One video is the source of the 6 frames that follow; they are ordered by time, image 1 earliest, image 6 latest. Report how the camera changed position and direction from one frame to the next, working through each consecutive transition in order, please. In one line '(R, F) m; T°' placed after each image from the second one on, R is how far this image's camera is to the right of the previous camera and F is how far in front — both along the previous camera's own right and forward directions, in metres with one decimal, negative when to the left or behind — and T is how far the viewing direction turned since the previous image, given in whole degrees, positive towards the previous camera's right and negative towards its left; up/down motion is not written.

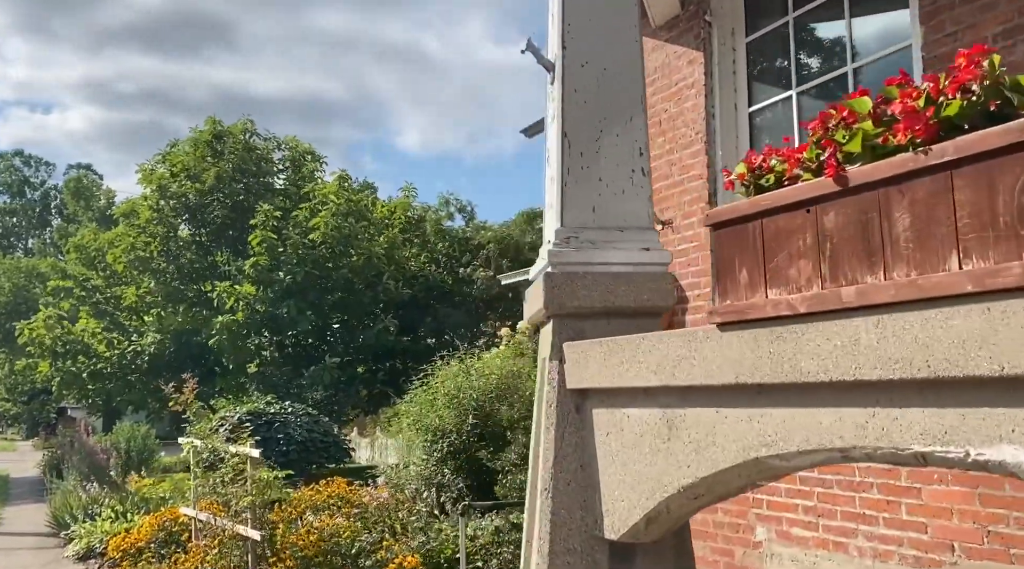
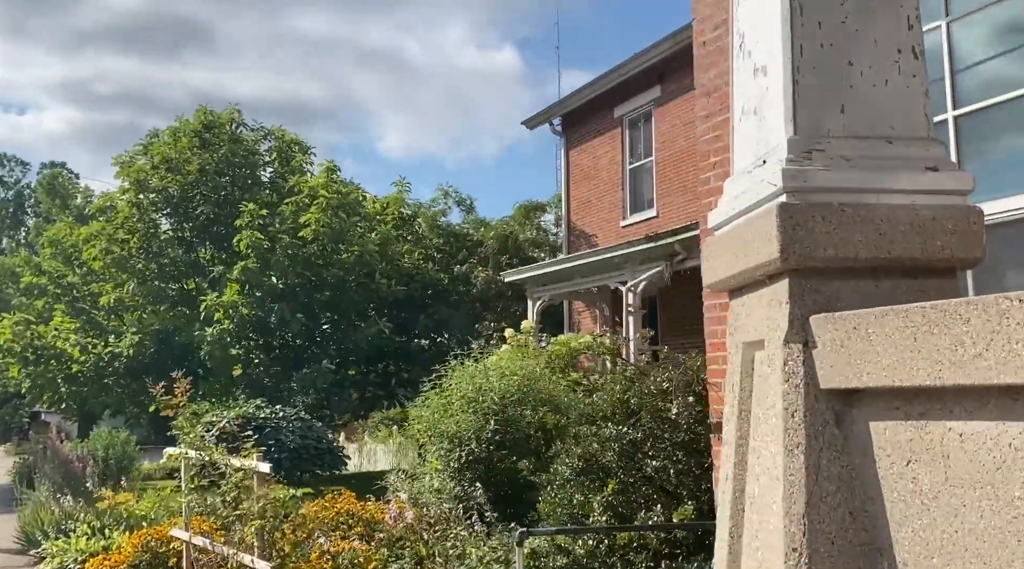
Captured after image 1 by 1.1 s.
(-0.4, +0.8) m; +1°
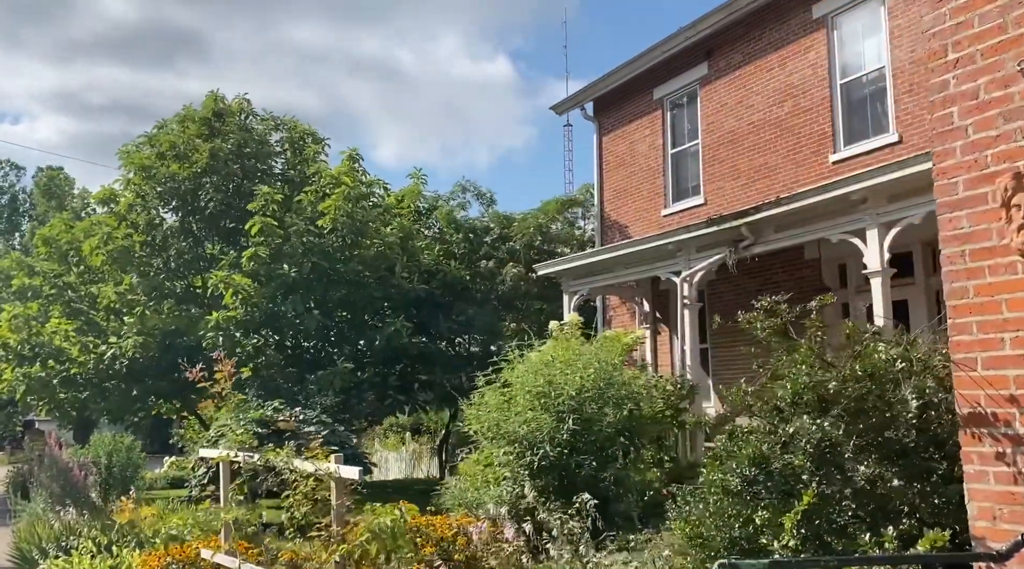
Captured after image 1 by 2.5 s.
(-0.6, +1.1) m; 0°
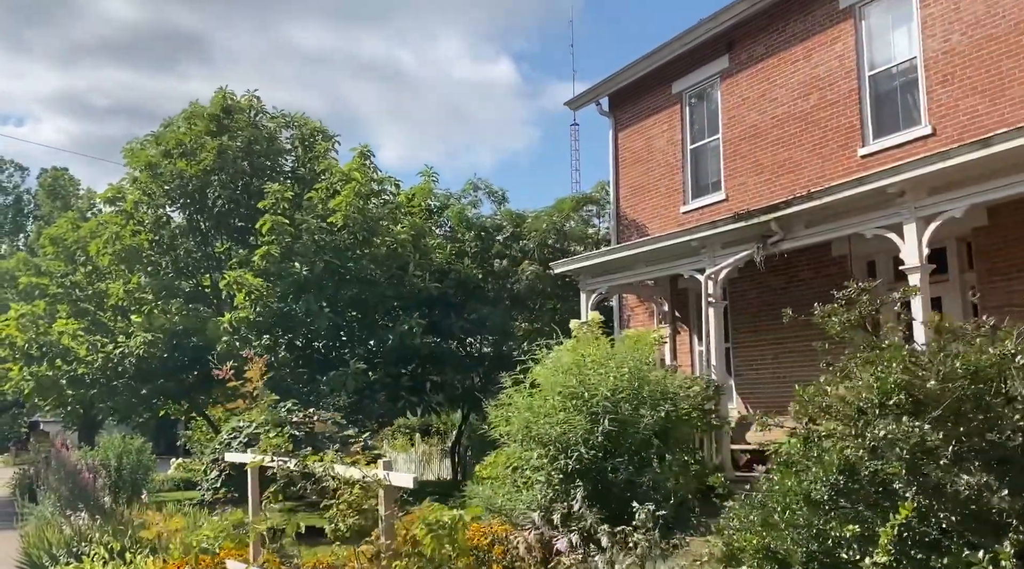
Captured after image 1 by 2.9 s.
(-0.2, +0.3) m; 0°
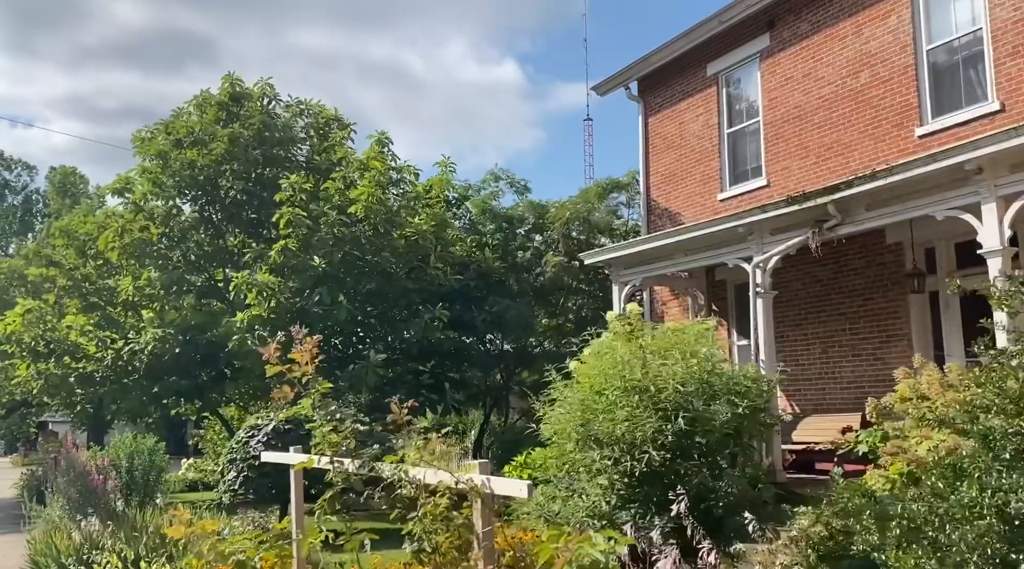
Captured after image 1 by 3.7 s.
(-0.3, +0.7) m; 0°
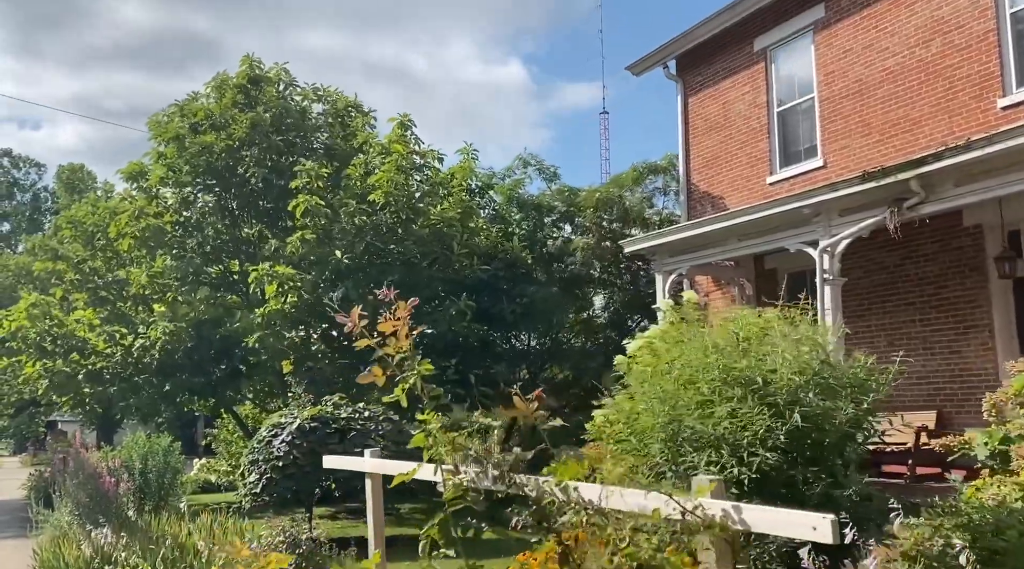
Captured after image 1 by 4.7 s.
(-0.4, +0.9) m; 0°
